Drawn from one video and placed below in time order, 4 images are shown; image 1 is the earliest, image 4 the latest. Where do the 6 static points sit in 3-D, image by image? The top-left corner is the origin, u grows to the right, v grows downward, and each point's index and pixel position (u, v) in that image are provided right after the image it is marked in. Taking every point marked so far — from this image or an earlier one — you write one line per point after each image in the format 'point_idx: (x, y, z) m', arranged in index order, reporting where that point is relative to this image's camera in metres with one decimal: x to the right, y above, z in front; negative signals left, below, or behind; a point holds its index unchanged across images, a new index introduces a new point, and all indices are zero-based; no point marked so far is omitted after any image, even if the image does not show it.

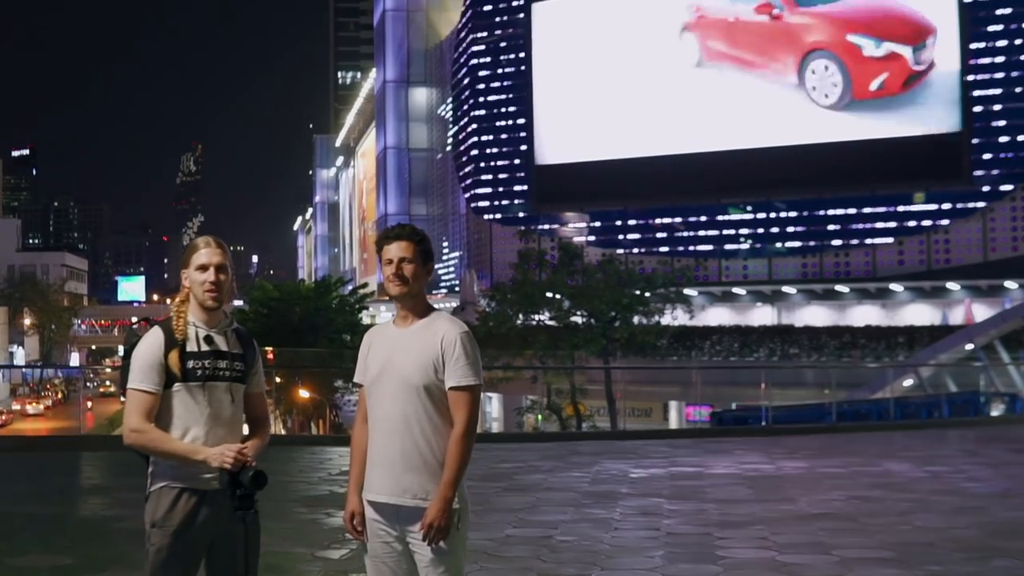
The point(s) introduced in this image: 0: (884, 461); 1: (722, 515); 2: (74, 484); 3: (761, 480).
0: (+4.6, -2.1, +15.9) m
1: (+1.8, -1.9, +11.2) m
2: (-4.5, -2.0, +13.4) m
3: (+2.6, -2.0, +13.7) m
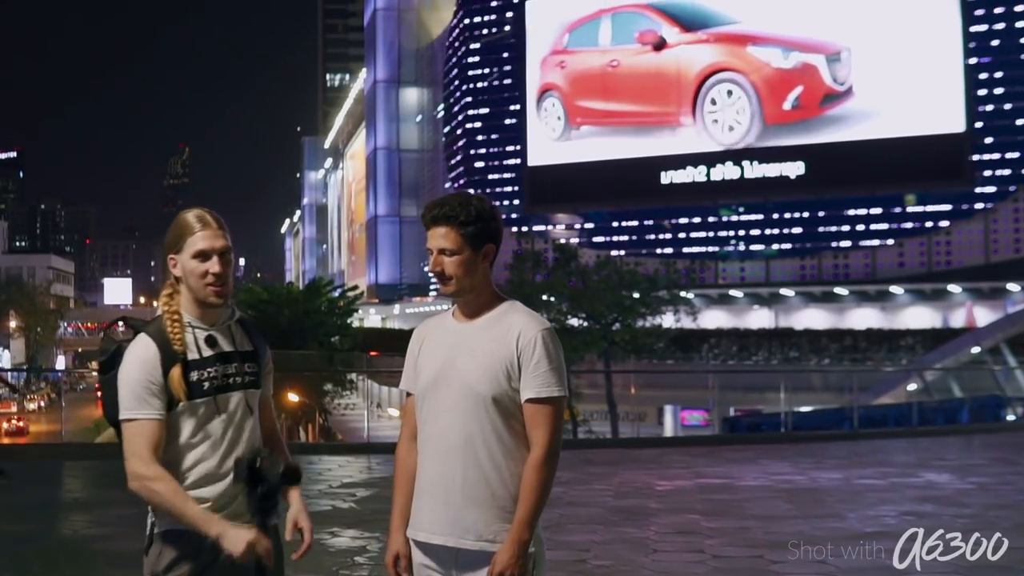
0: (+4.7, -2.1, +14.9) m
1: (+2.0, -1.9, +10.2) m
2: (-4.4, -2.0, +12.4) m
3: (+2.8, -2.0, +12.7) m
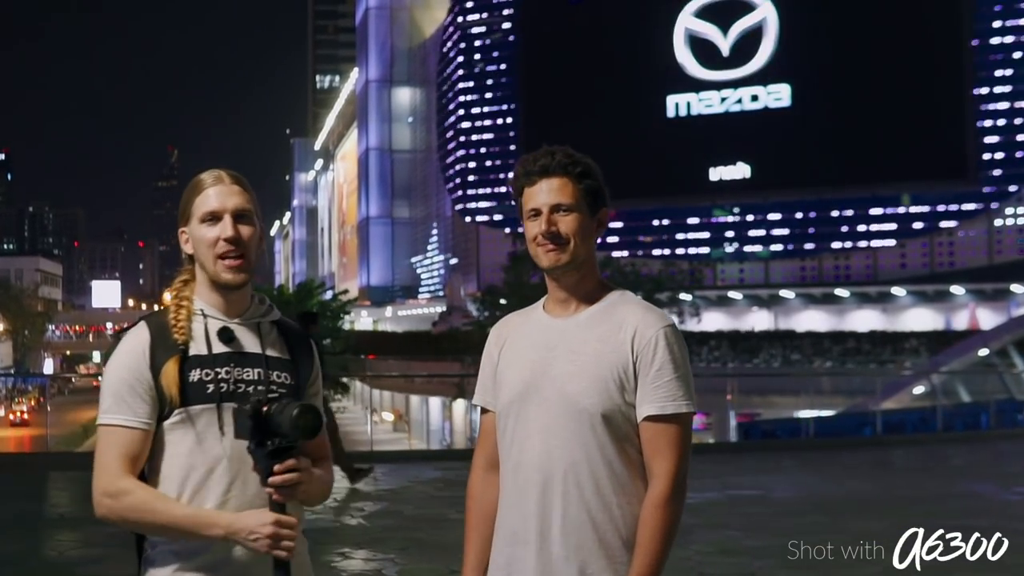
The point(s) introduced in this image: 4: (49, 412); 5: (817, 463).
0: (+4.9, -2.1, +14.1) m
1: (+2.2, -1.9, +9.3) m
2: (-4.2, -2.0, +11.4) m
3: (+3.0, -2.0, +11.9) m
4: (-5.6, -1.5, +15.8) m
5: (+3.8, -2.2, +16.1) m
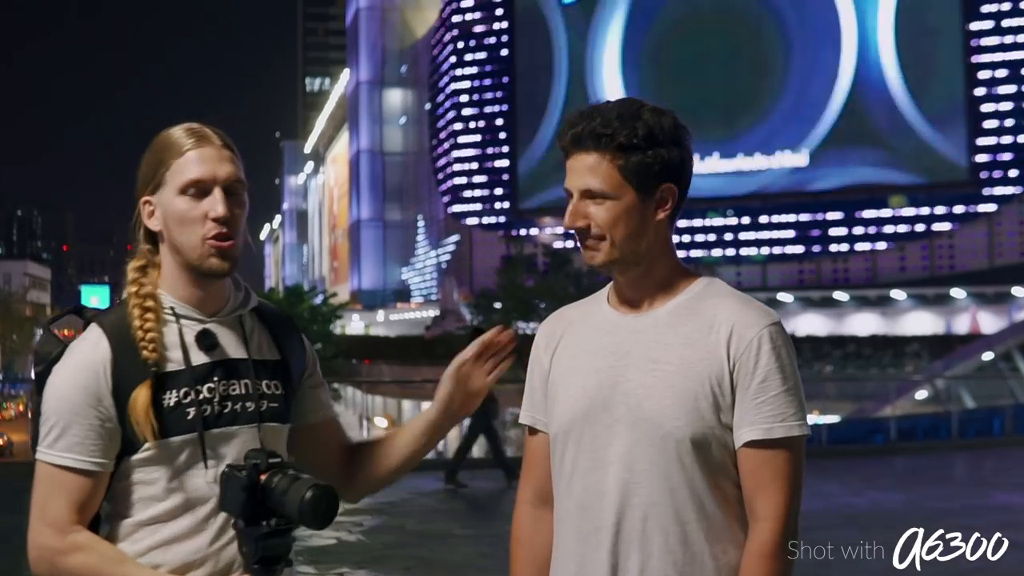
0: (+4.9, -2.1, +13.4) m
1: (+2.2, -1.9, +8.6) m
2: (-4.1, -2.0, +10.7) m
3: (+3.0, -2.0, +11.2) m
4: (-5.6, -1.6, +15.0) m
5: (+3.8, -2.2, +15.4) m
